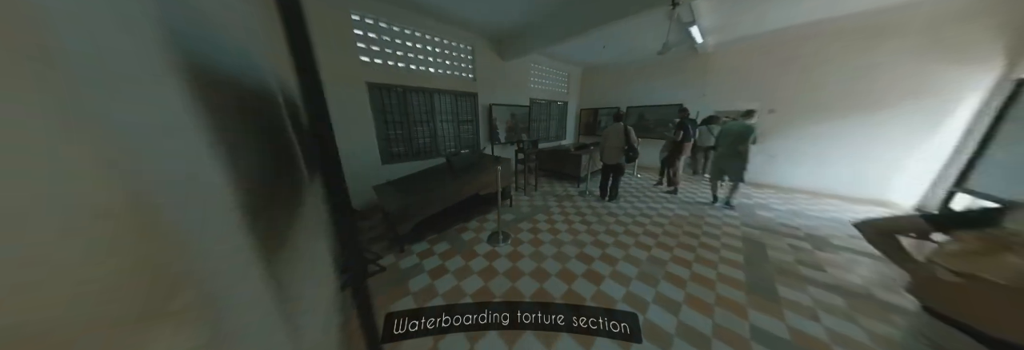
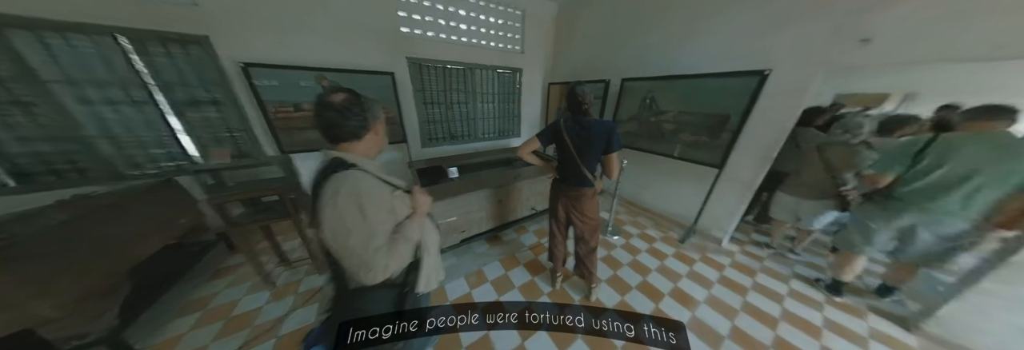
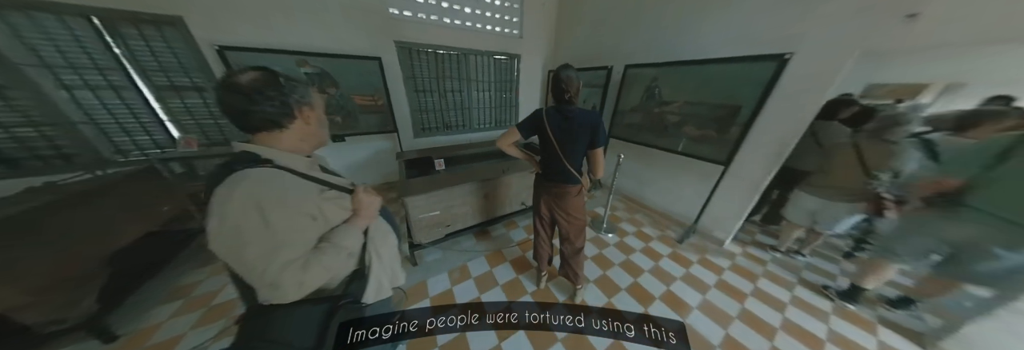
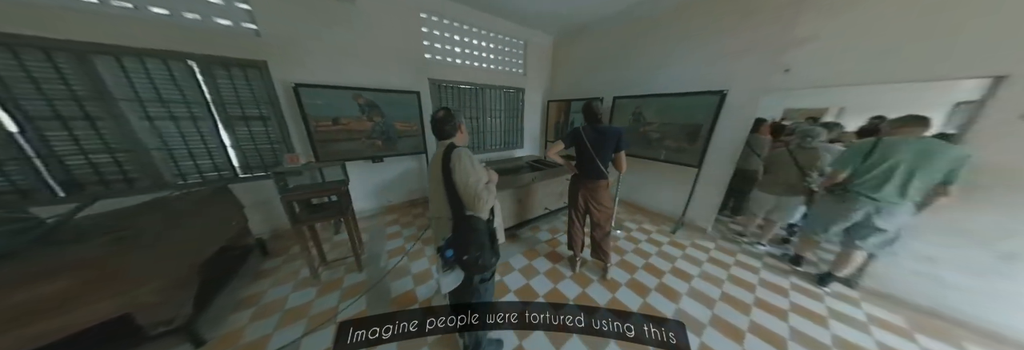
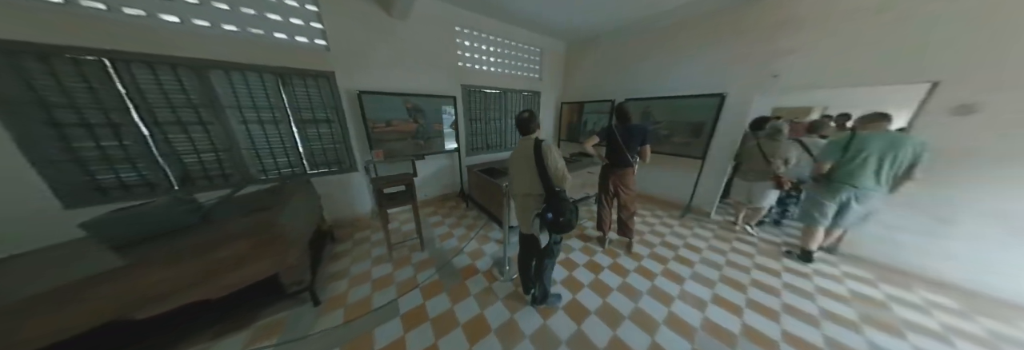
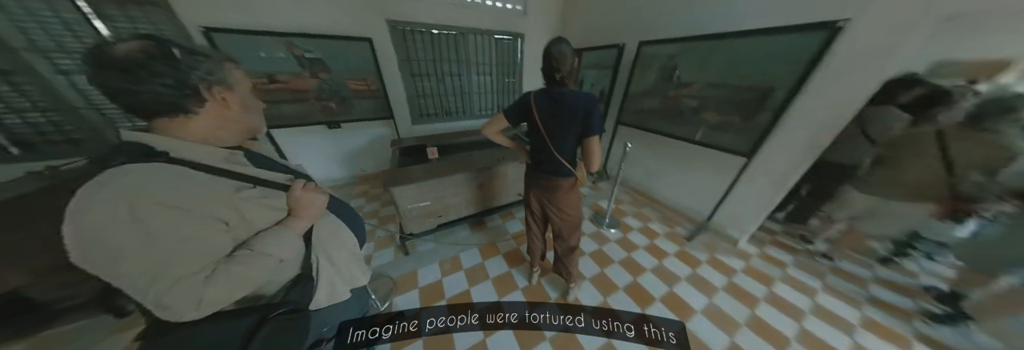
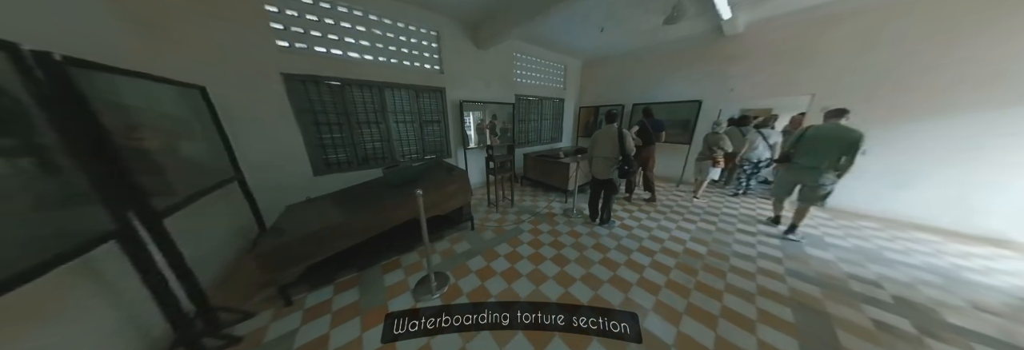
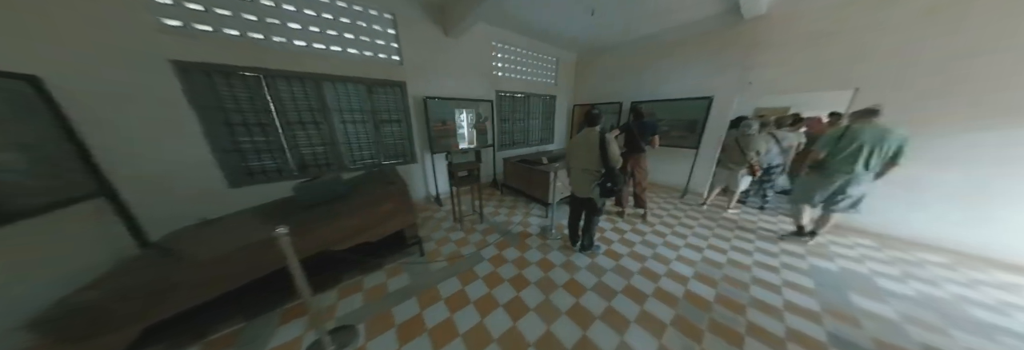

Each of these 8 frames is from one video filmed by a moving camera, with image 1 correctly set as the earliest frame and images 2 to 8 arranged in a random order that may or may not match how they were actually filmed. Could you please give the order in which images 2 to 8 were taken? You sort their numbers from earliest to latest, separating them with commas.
7, 8, 5, 4, 2, 3, 6
